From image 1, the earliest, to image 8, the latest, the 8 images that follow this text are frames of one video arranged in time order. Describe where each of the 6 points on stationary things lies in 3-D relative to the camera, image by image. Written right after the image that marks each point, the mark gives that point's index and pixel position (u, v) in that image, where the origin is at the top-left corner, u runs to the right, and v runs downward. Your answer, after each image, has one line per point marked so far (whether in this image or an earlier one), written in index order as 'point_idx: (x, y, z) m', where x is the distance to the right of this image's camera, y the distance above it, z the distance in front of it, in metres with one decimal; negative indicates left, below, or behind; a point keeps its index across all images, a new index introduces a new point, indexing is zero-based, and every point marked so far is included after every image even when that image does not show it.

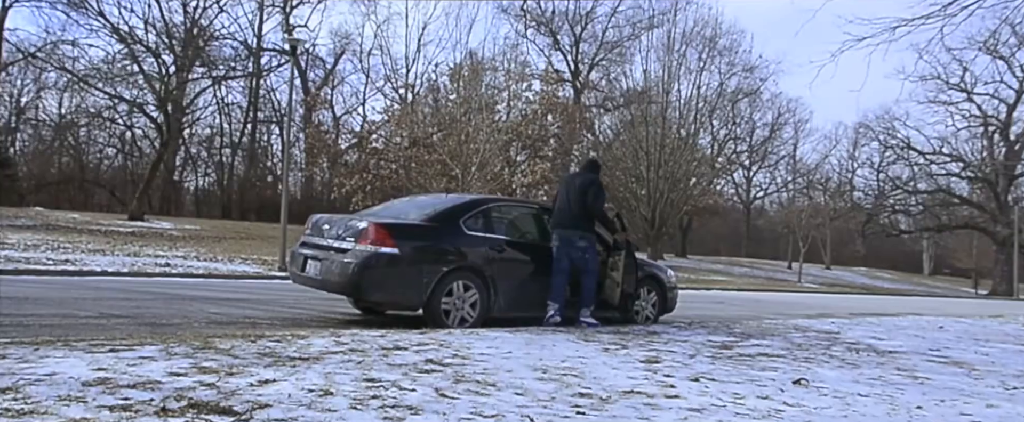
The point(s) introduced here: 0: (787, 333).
0: (+2.9, -1.3, +8.9) m
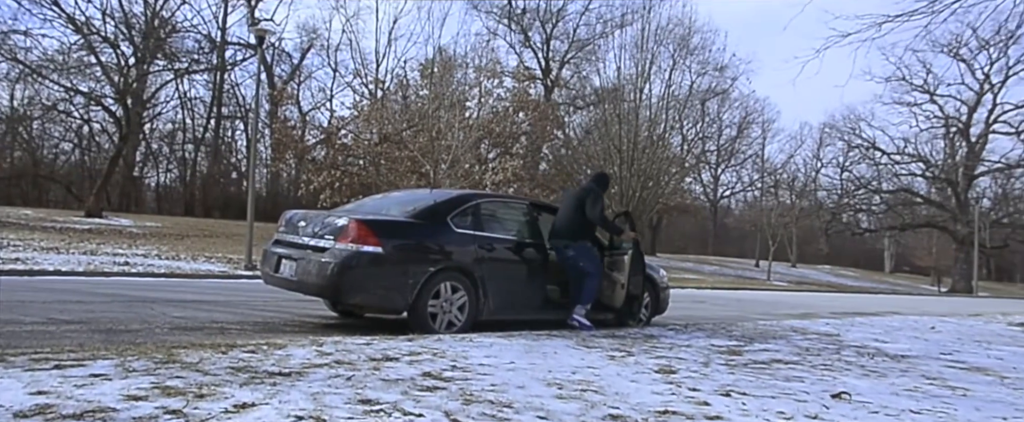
0: (+2.8, -1.3, +8.5) m
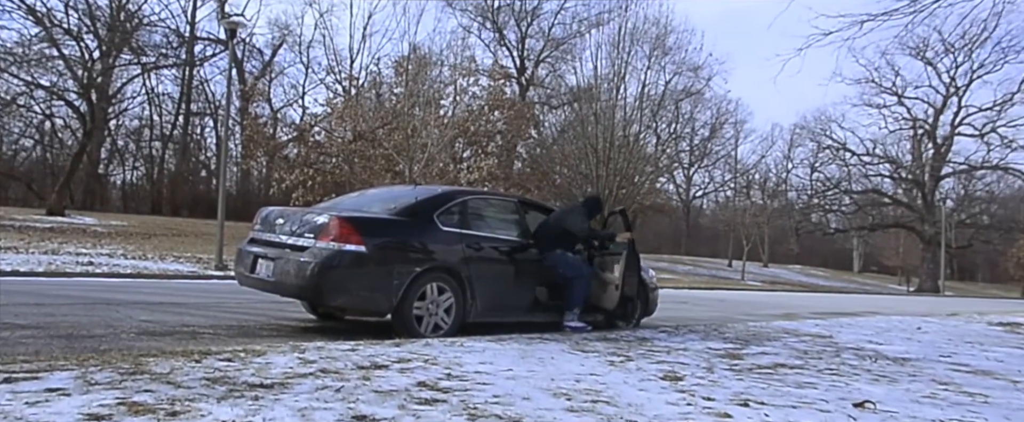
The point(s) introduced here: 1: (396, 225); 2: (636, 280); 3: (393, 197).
0: (+2.7, -1.3, +8.3) m
1: (-0.9, -0.1, +6.5) m
2: (+1.3, -0.7, +7.9) m
3: (-1.0, +0.1, +7.1) m
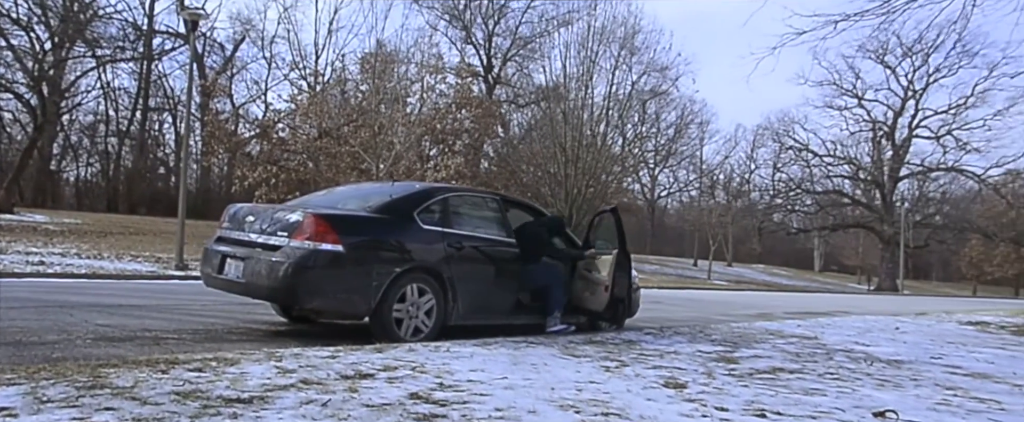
0: (+2.5, -1.2, +8.1) m
1: (-1.0, -0.1, +6.2) m
2: (+1.1, -0.7, +7.6) m
3: (-1.2, +0.1, +6.8) m
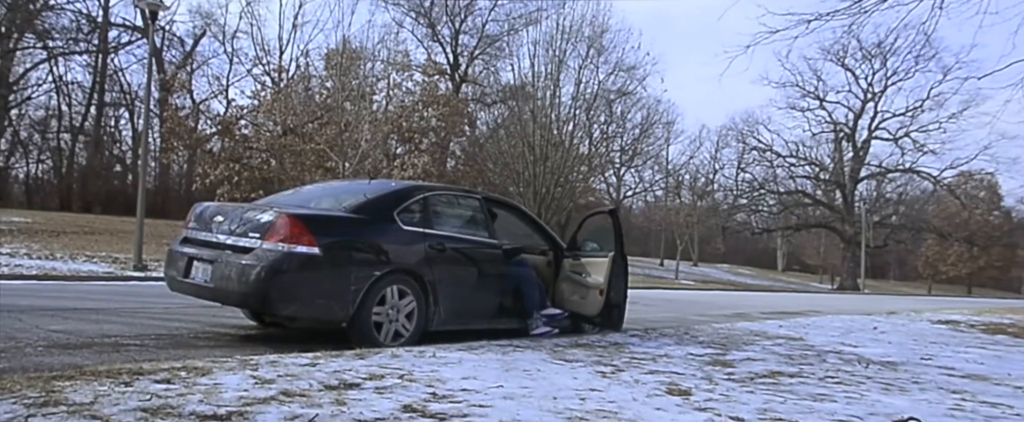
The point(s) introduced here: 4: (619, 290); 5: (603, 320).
0: (+2.3, -1.2, +7.9) m
1: (-1.1, -0.1, +5.8) m
2: (+1.0, -0.6, +7.4) m
3: (-1.3, +0.1, +6.4) m
4: (+1.0, -0.7, +7.4) m
5: (+0.8, -1.0, +7.4) m
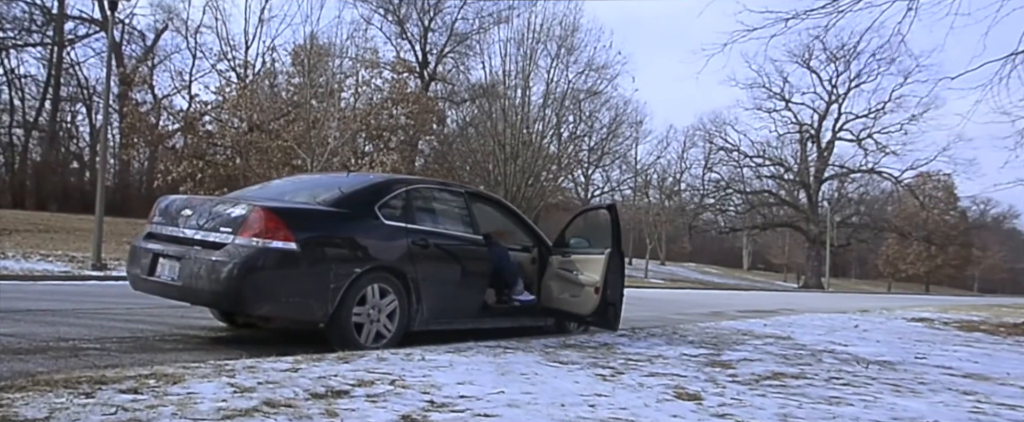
0: (+2.1, -1.2, +7.7) m
1: (-1.2, 0.0, +5.5) m
2: (+0.8, -0.6, +7.1) m
3: (-1.4, +0.2, +6.1) m
4: (+0.8, -0.7, +7.1) m
5: (+0.7, -0.9, +7.1) m
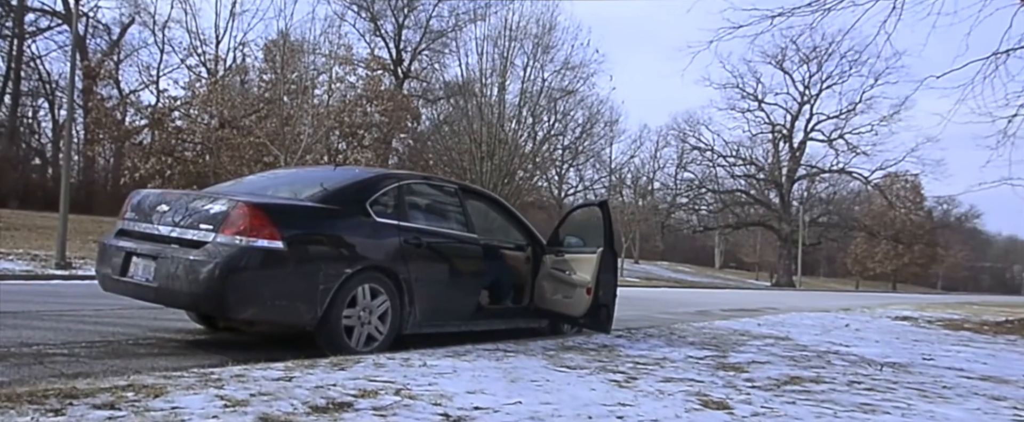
0: (+2.1, -1.2, +7.4) m
1: (-1.2, 0.0, +5.1) m
2: (+0.8, -0.6, +6.8) m
3: (-1.4, +0.2, +5.7) m
4: (+0.8, -0.6, +6.8) m
5: (+0.6, -0.9, +6.8) m
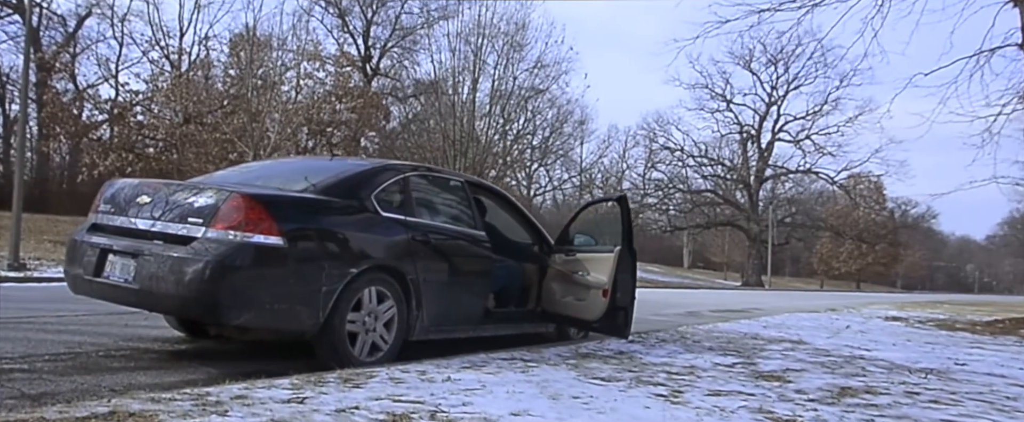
0: (+2.1, -1.1, +7.0) m
1: (-1.0, 0.0, +4.5) m
2: (+0.8, -0.5, +6.3) m
3: (-1.3, +0.2, +5.1) m
4: (+0.8, -0.6, +6.3) m
5: (+0.7, -0.9, +6.3) m
